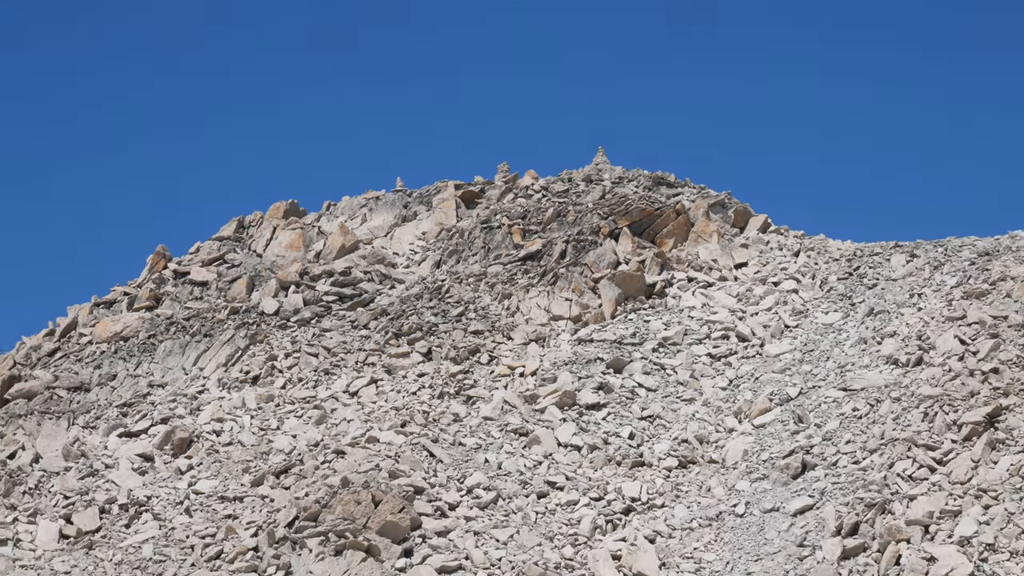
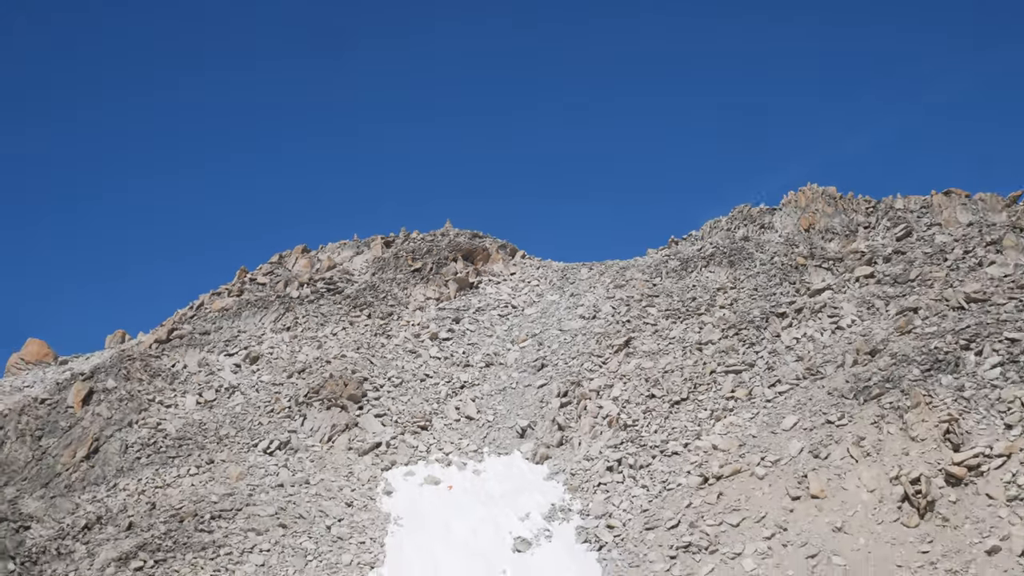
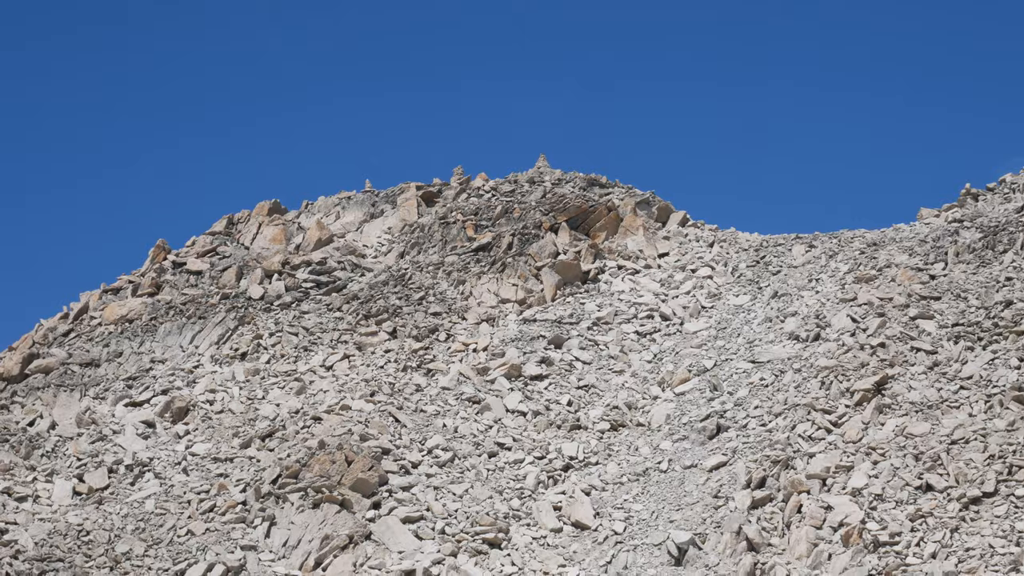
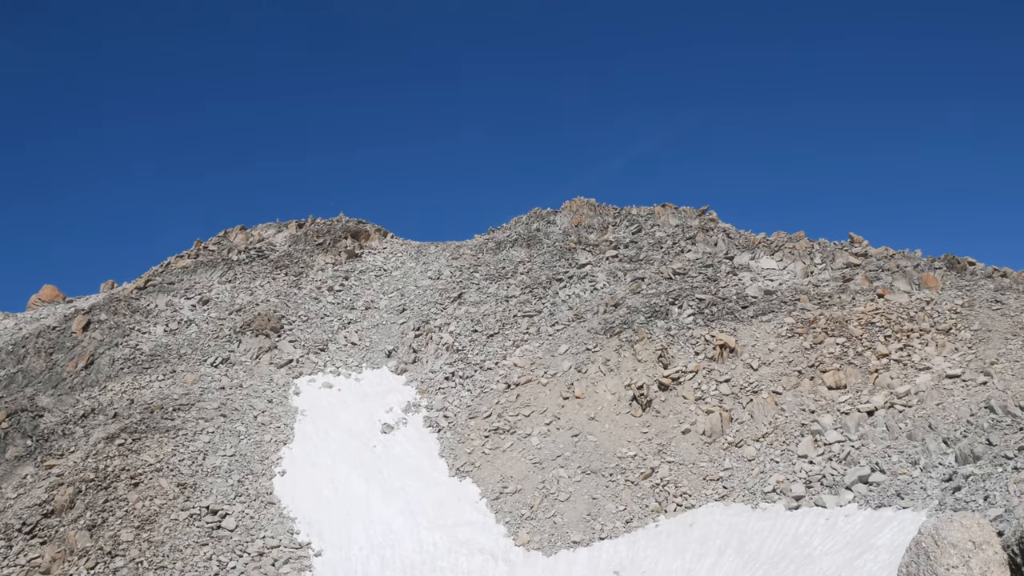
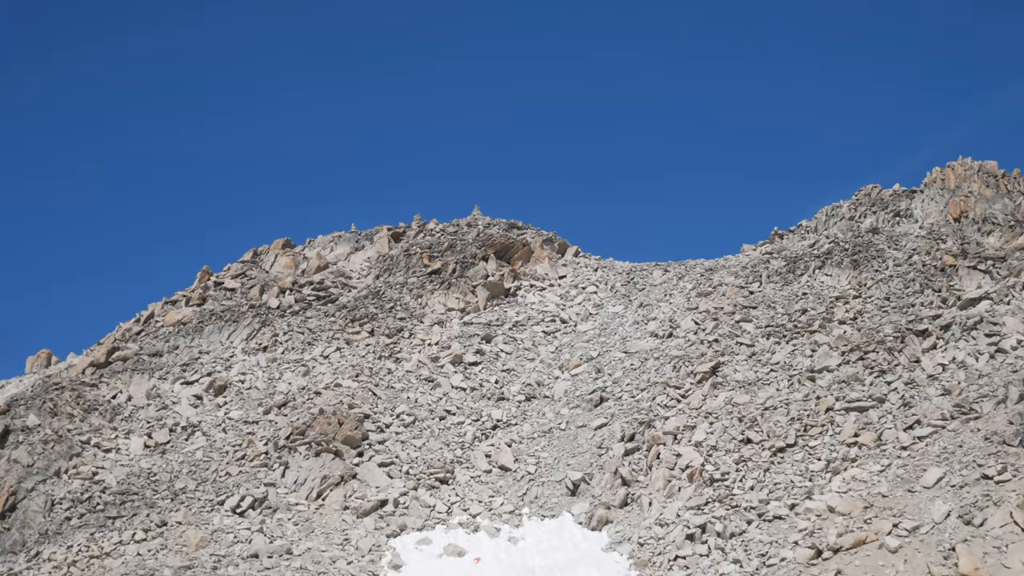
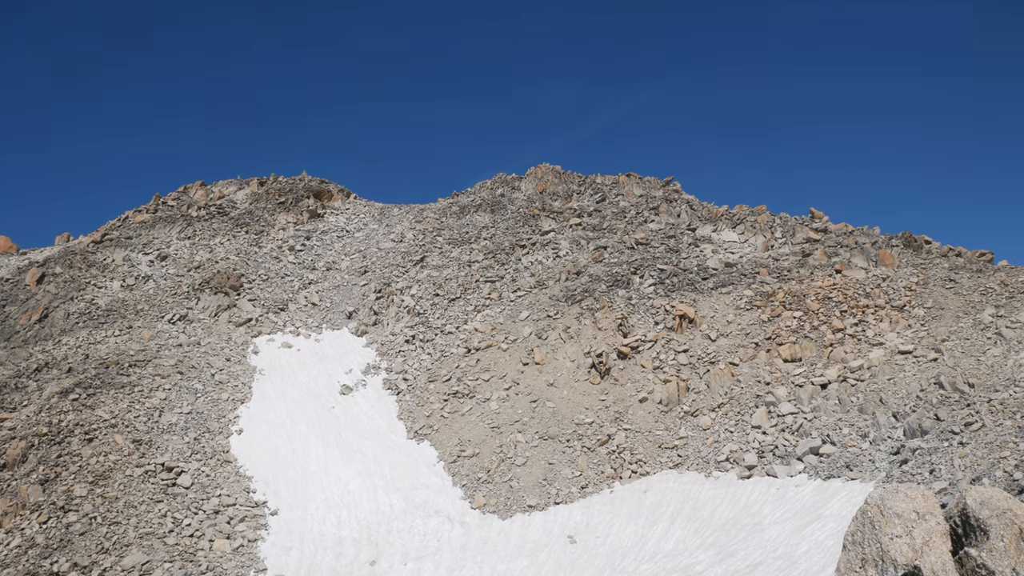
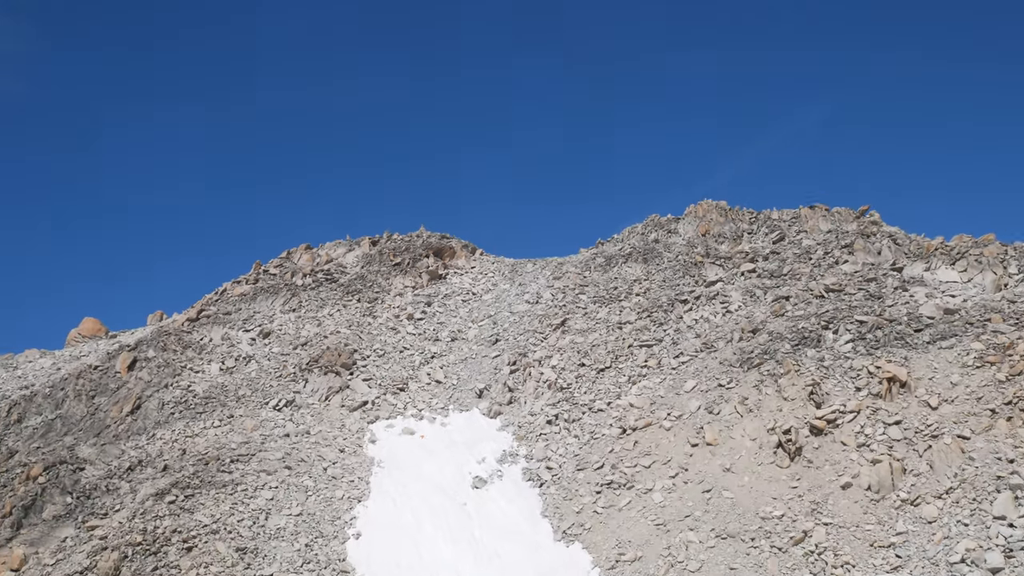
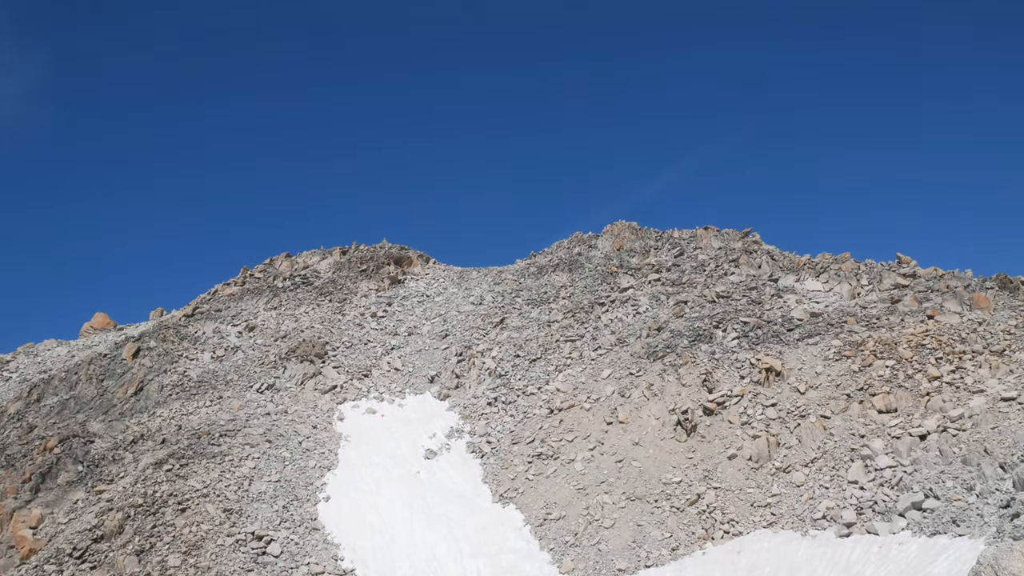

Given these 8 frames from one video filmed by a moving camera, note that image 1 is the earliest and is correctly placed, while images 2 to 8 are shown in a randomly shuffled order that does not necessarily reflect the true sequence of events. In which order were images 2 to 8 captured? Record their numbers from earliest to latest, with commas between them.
3, 5, 2, 7, 8, 4, 6
